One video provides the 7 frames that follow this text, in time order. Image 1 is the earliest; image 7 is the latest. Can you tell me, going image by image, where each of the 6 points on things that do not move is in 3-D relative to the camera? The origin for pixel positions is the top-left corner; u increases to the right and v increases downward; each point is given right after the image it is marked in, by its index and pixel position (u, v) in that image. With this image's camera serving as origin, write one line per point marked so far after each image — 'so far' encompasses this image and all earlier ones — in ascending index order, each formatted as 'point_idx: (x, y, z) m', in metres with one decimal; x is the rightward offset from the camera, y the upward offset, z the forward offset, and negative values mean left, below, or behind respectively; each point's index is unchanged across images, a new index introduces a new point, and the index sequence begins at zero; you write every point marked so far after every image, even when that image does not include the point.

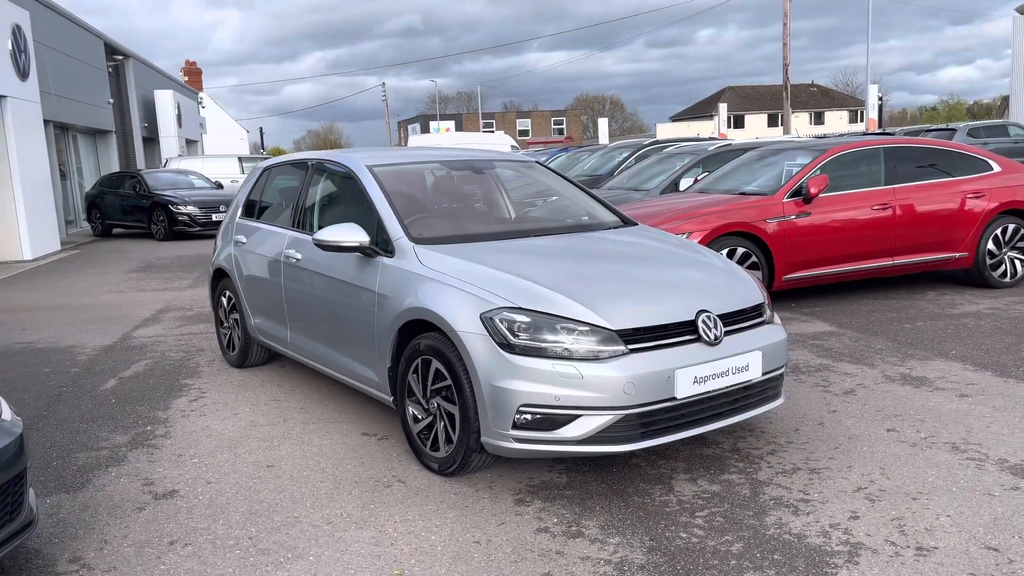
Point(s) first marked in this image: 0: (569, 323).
0: (+0.2, -0.1, +3.2) m
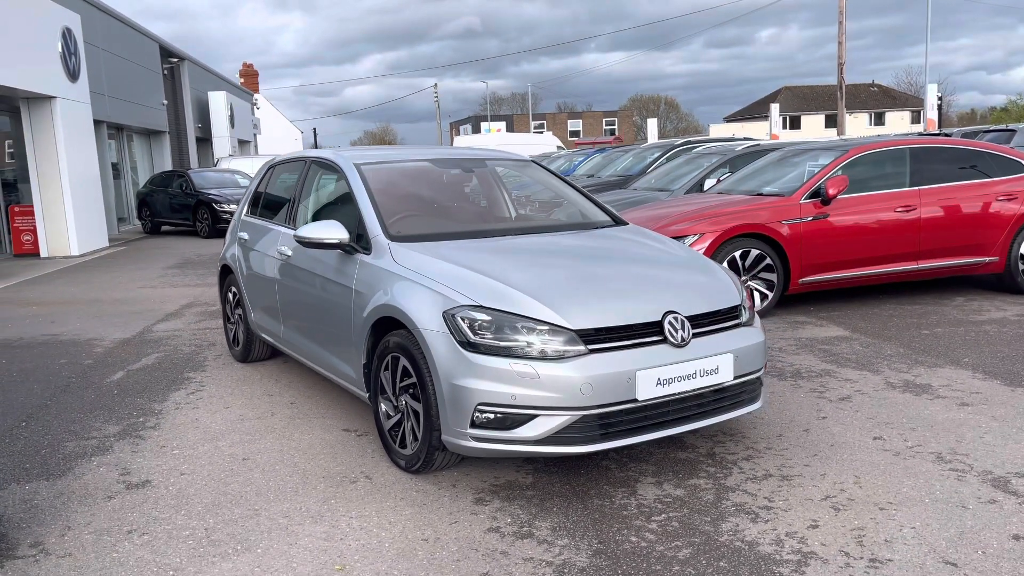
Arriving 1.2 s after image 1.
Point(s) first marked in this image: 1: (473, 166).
0: (+0.1, -0.1, +3.2) m
1: (-0.3, +0.7, +4.9) m
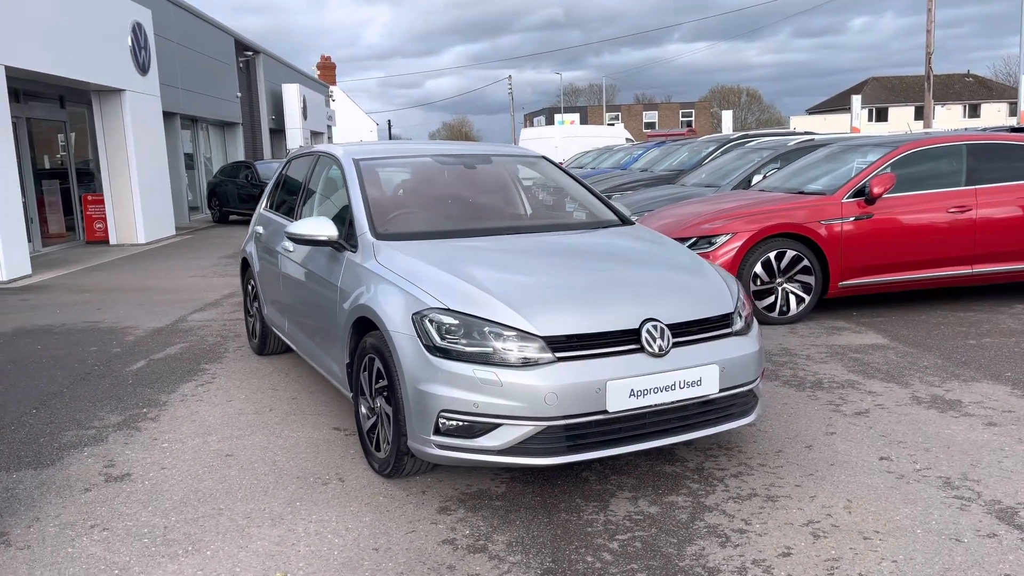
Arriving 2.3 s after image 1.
0: (0.0, -0.1, +3.1) m
1: (-0.3, +0.7, +4.8) m
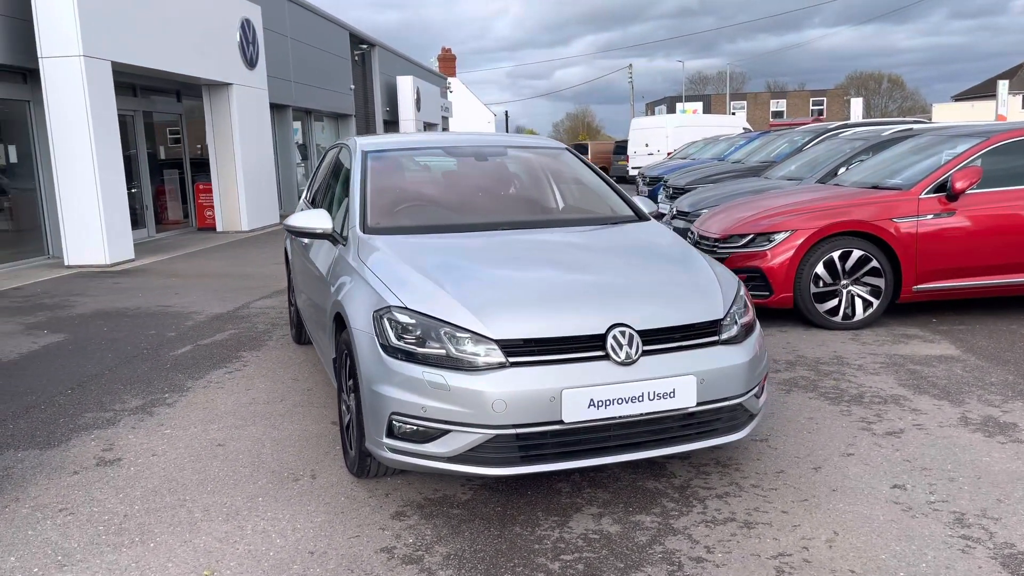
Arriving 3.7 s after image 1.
0: (-0.2, -0.1, +2.9) m
1: (-0.2, +0.7, +4.7) m
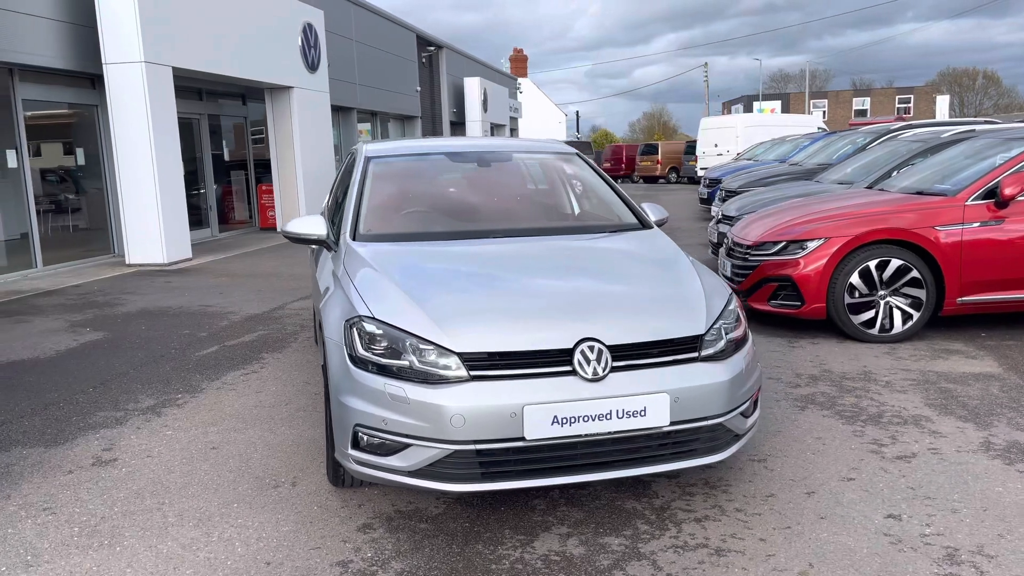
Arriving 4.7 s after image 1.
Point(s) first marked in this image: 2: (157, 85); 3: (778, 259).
0: (-0.3, -0.2, +2.9) m
1: (-0.1, +0.7, +4.6) m
2: (-4.7, +2.7, +11.1) m
3: (+1.9, +0.2, +5.8) m
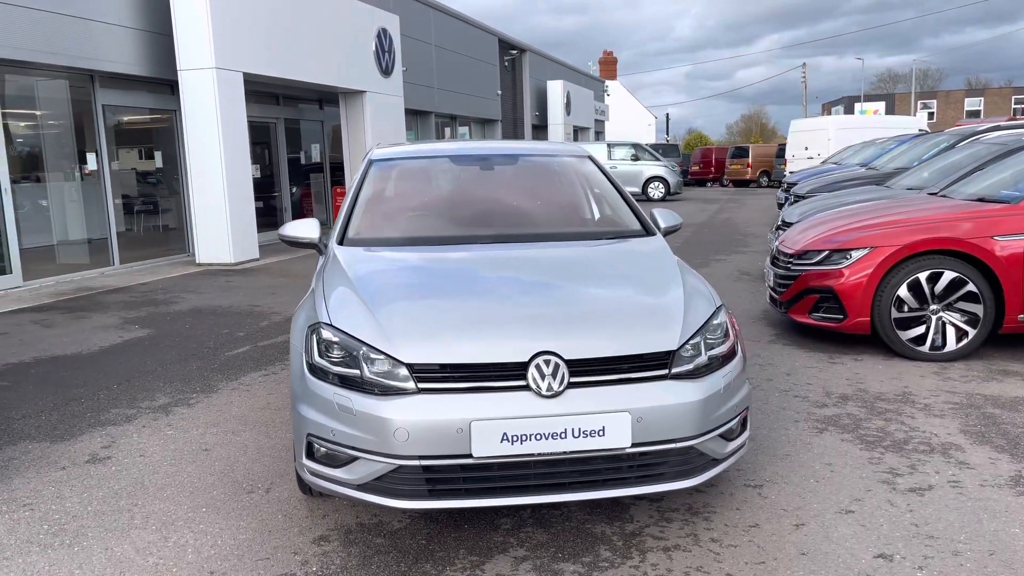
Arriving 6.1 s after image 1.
0: (-0.5, -0.2, +2.8) m
1: (-0.1, +0.7, +4.5) m
2: (-3.9, +2.7, +11.4) m
3: (+2.0, +0.1, +5.5) m
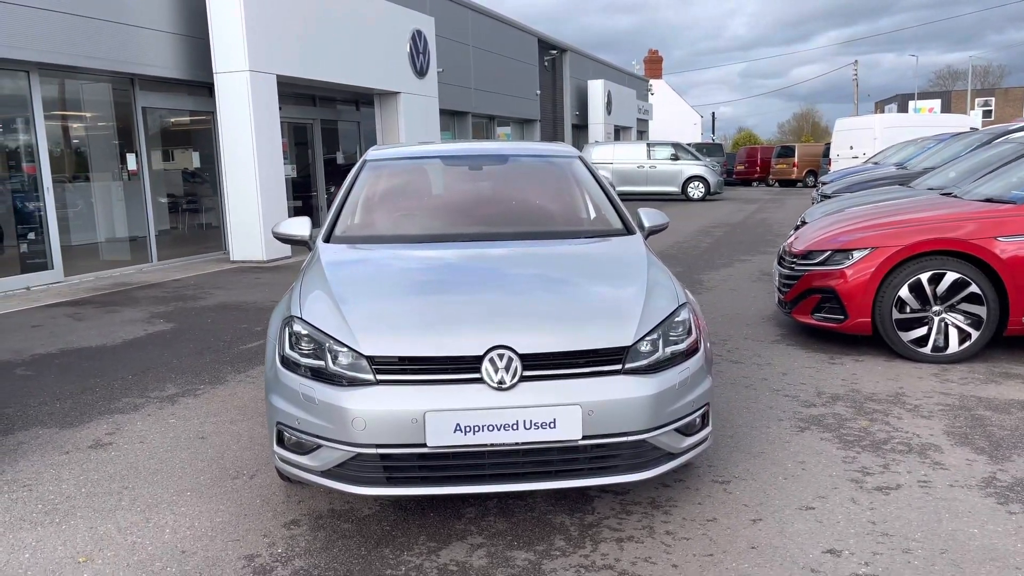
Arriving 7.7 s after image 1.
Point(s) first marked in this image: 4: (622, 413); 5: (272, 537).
0: (-0.6, -0.2, +2.9) m
1: (-0.1, +0.7, +4.6) m
2: (-3.5, +2.8, +11.7) m
3: (+2.0, +0.1, +5.5) m
4: (+0.4, -0.4, +2.8) m
5: (-0.9, -0.9, +3.0) m
